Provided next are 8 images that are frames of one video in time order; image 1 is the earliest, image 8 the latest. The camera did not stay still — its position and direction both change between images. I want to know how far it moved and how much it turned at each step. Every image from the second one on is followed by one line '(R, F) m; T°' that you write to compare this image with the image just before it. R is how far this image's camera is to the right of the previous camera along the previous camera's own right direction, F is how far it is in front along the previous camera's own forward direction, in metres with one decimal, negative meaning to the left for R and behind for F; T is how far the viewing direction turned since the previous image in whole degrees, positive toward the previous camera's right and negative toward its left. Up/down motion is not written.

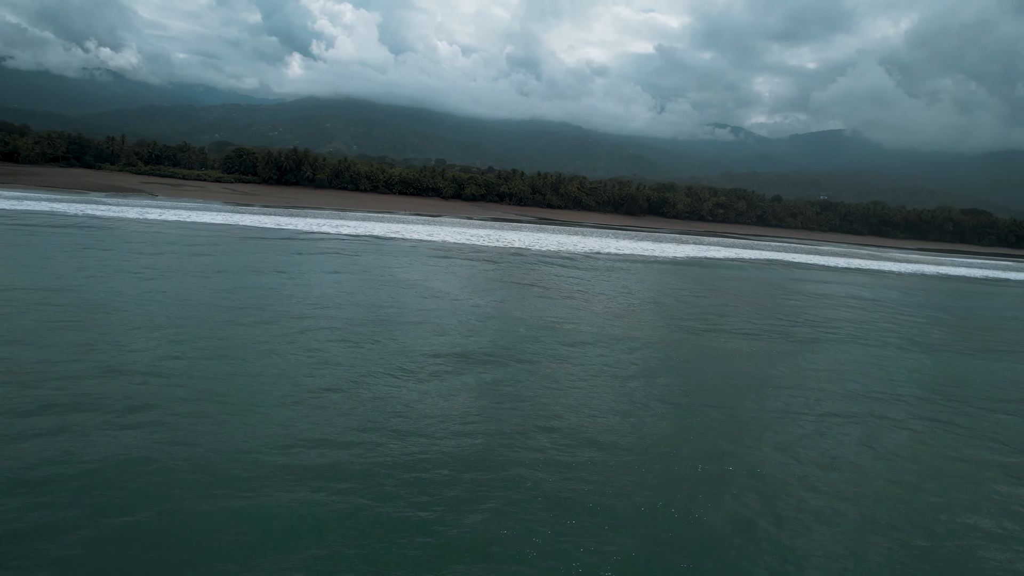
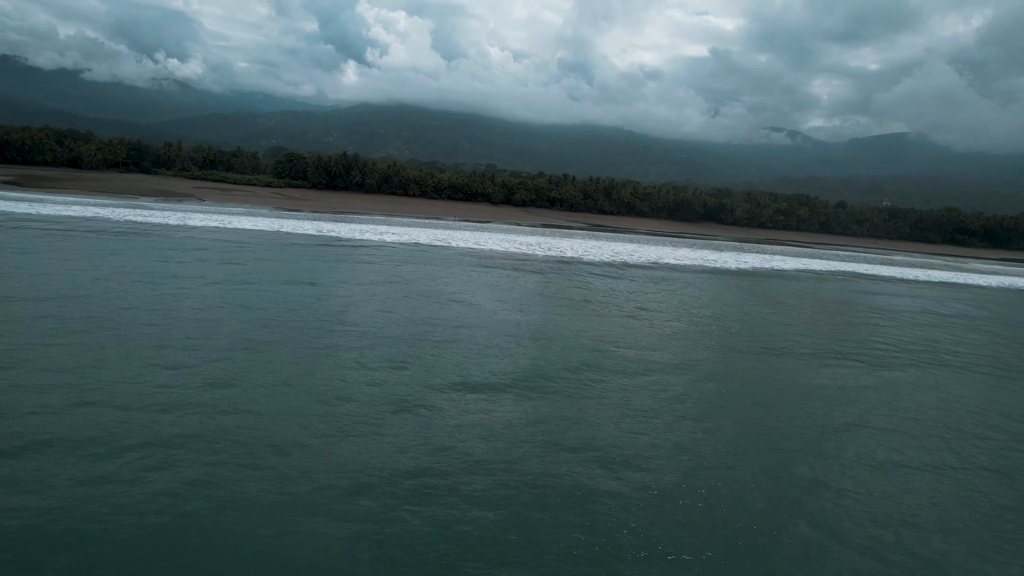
(0.0, +1.2) m; -4°
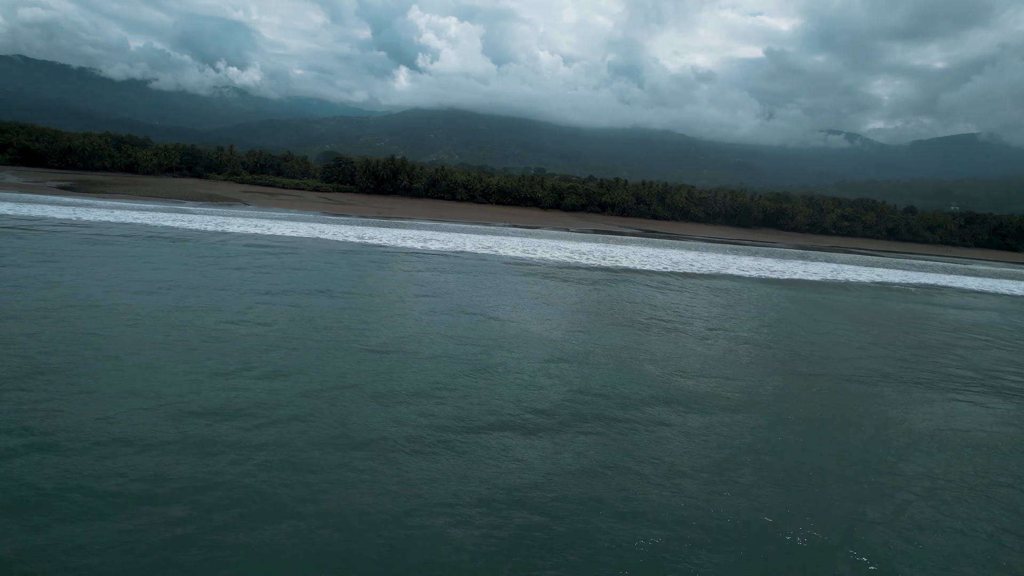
(0.0, +1.4) m; -4°
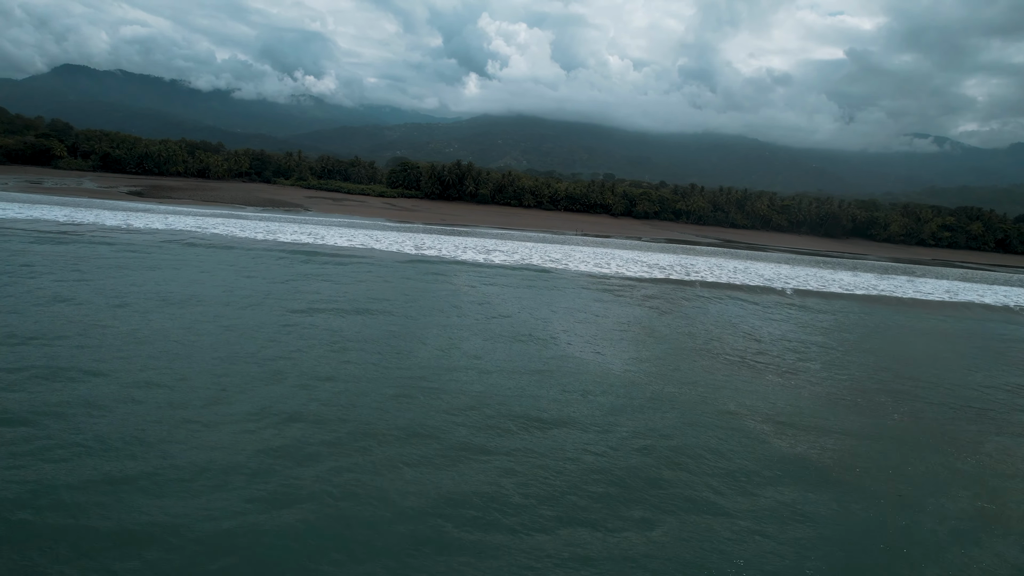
(-0.1, +2.1) m; -5°
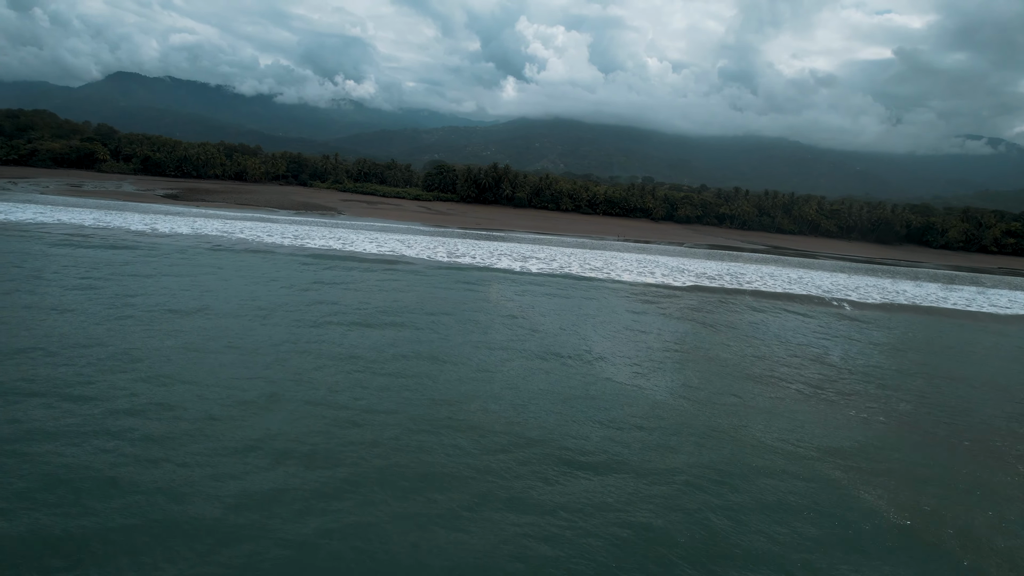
(0.0, +1.2) m; -3°
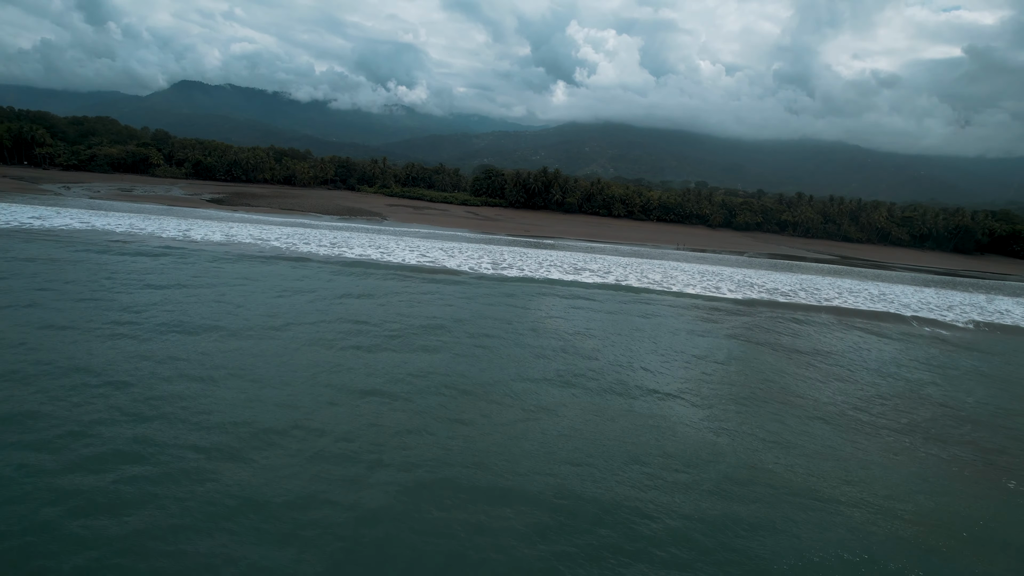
(-0.1, +1.7) m; -4°
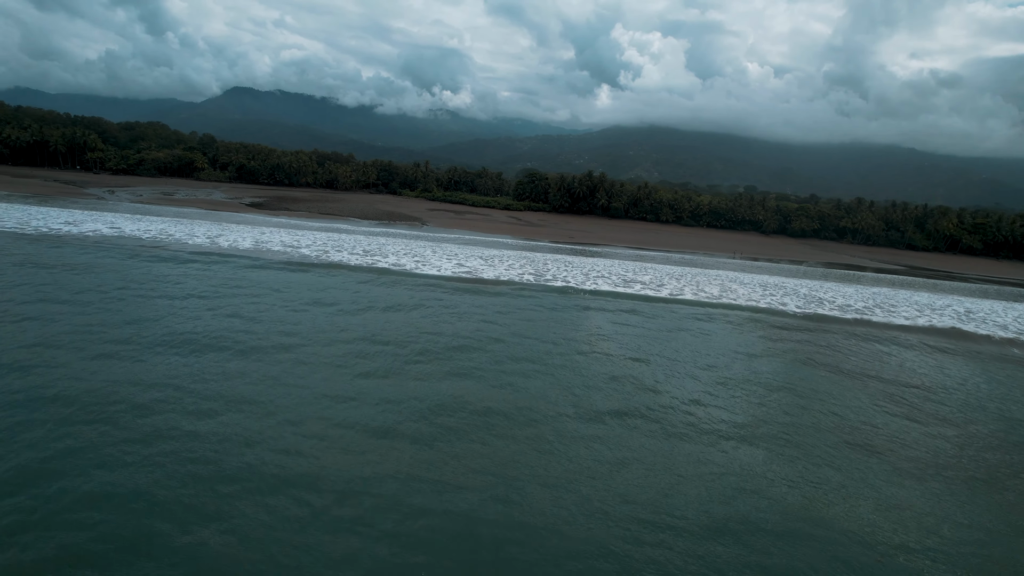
(-0.1, +1.6) m; -3°
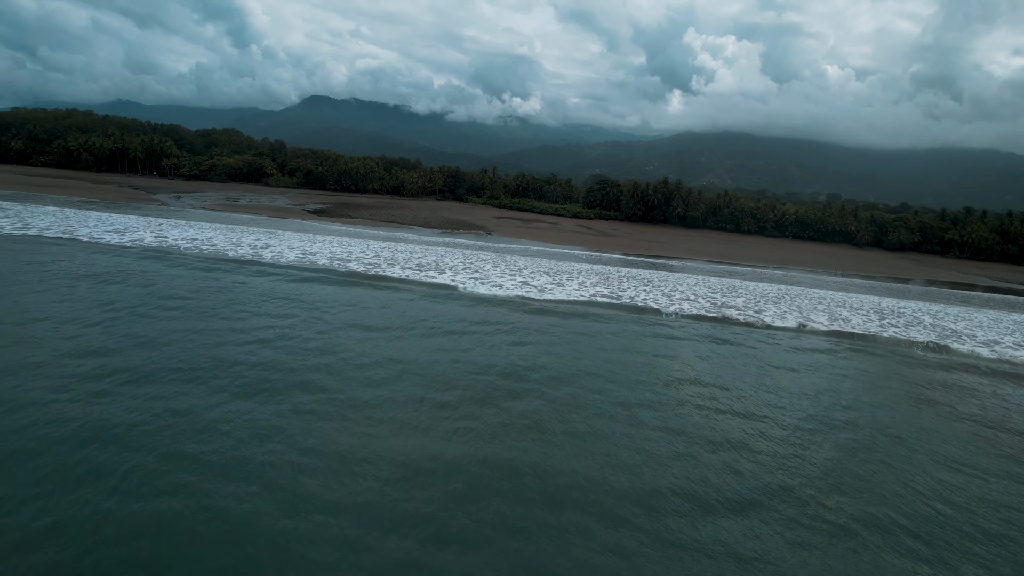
(-0.1, +2.5) m; -5°
